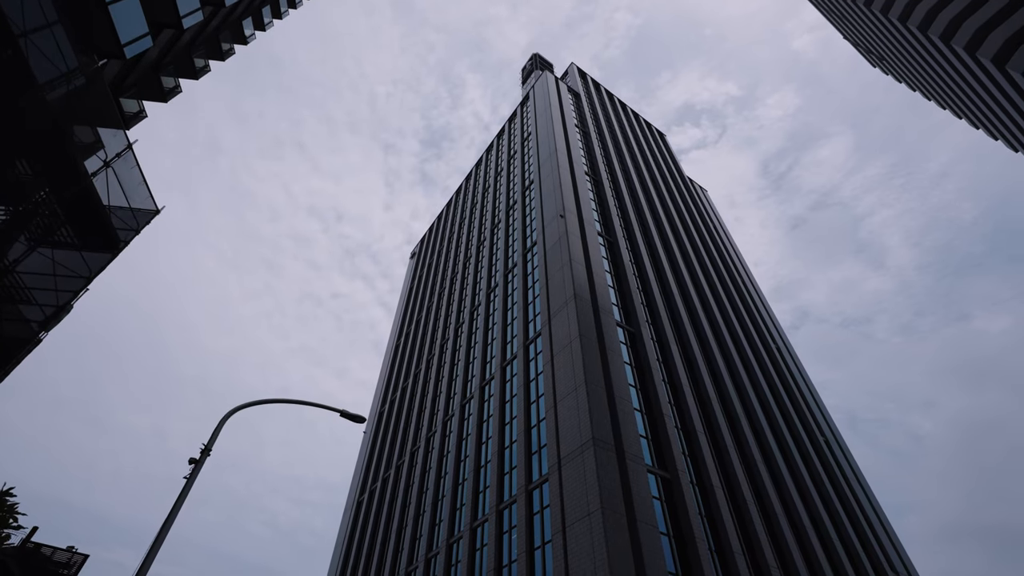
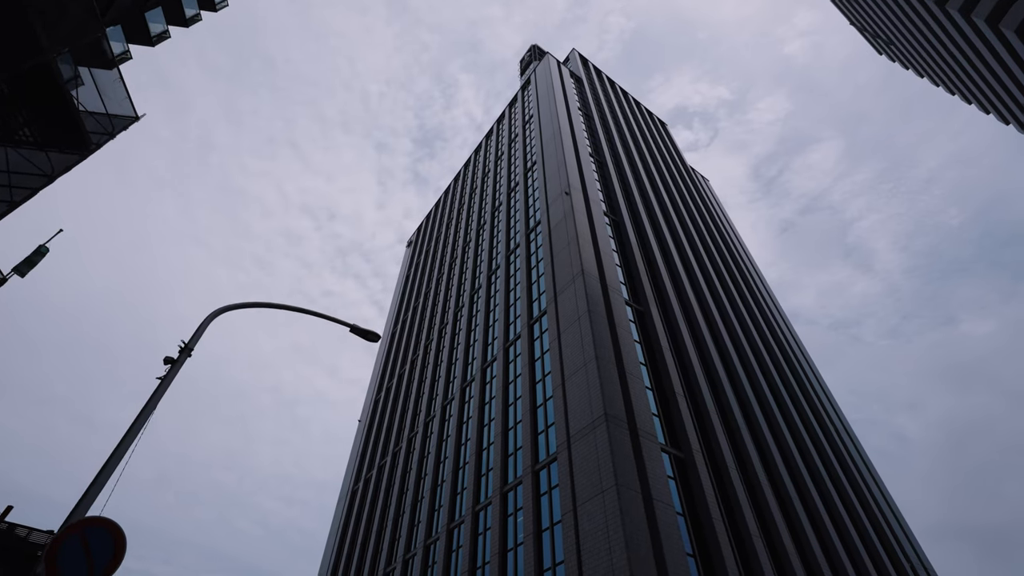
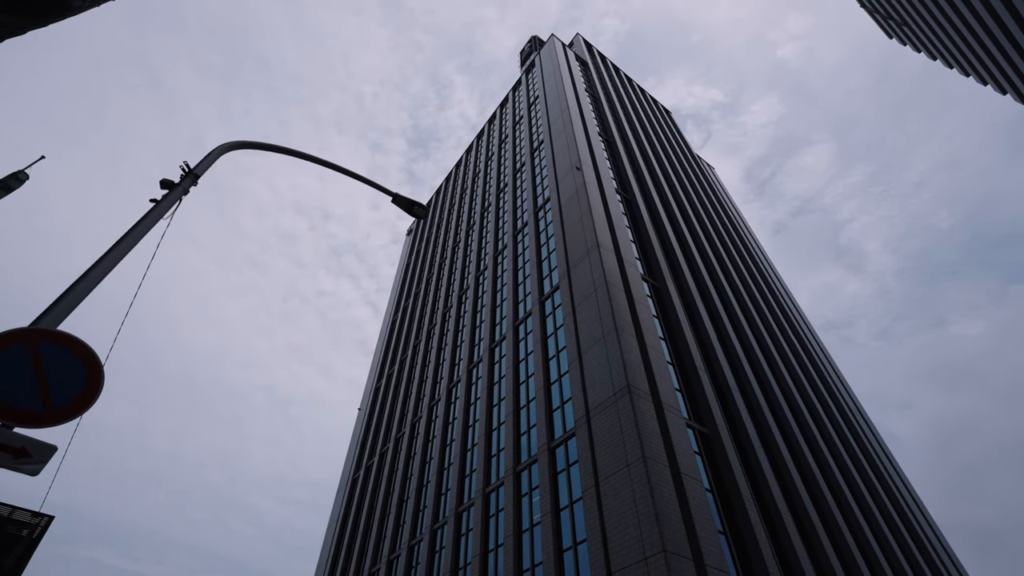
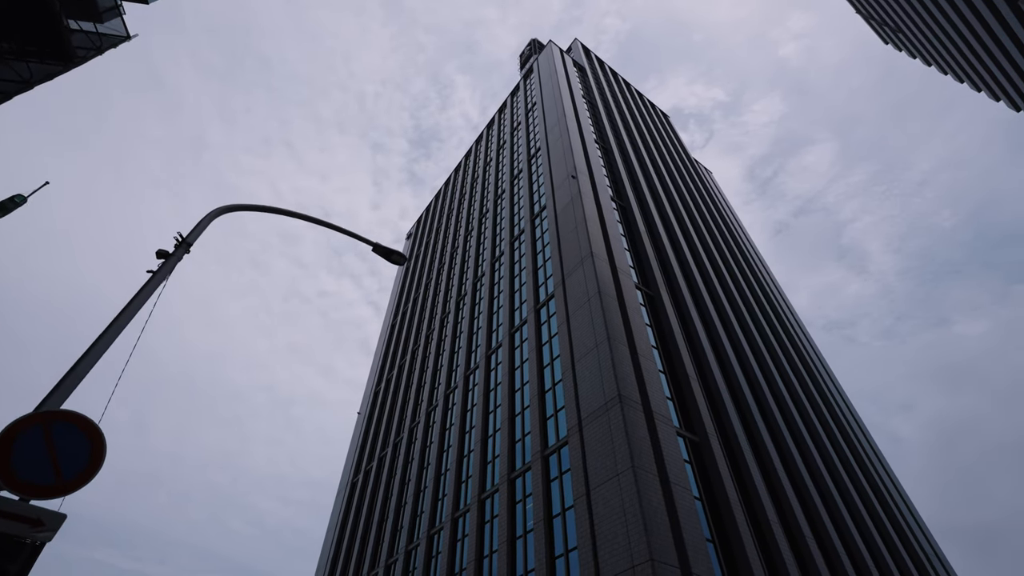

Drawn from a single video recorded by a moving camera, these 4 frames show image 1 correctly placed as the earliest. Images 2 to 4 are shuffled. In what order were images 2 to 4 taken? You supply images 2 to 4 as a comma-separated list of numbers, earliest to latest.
2, 4, 3
